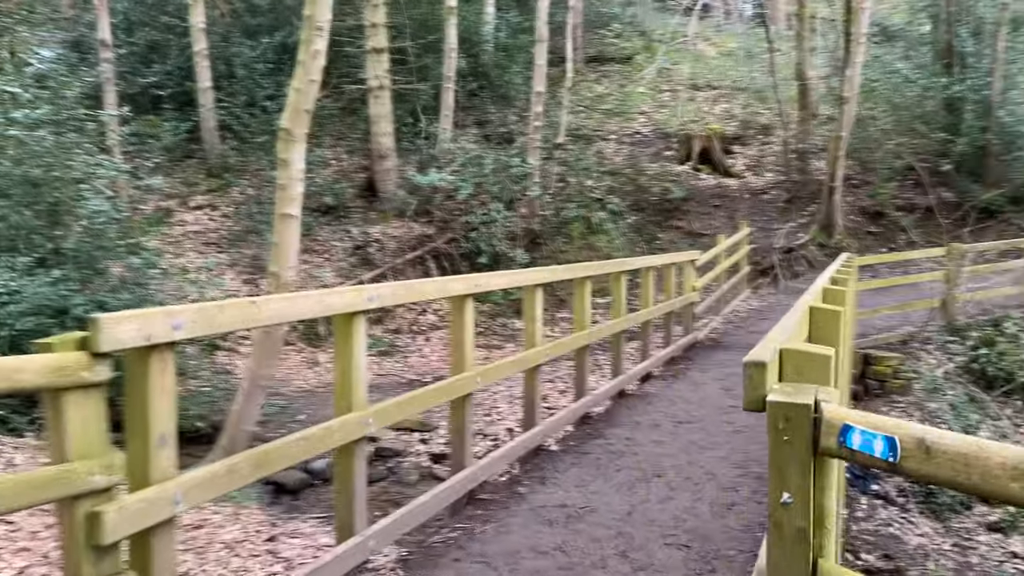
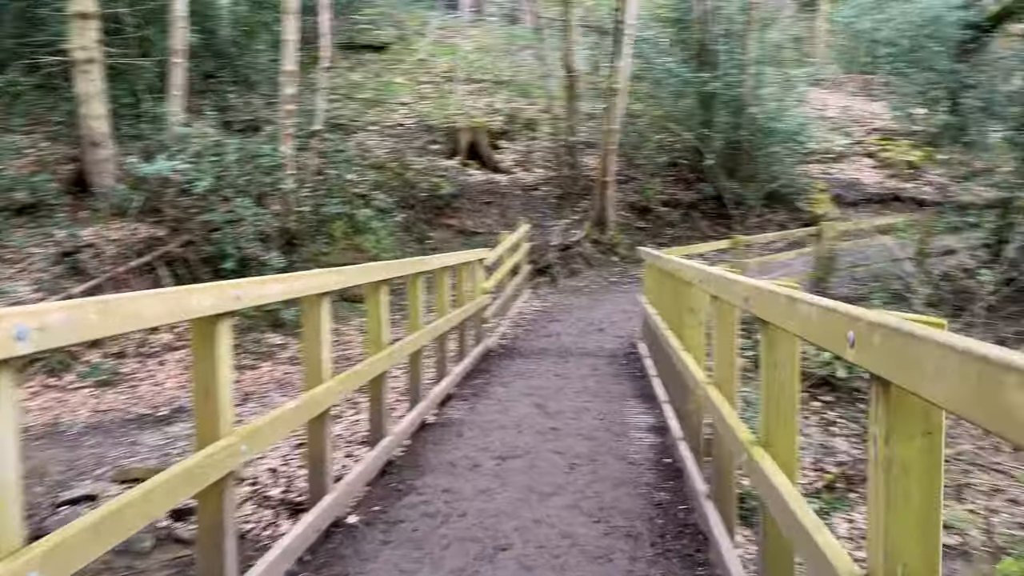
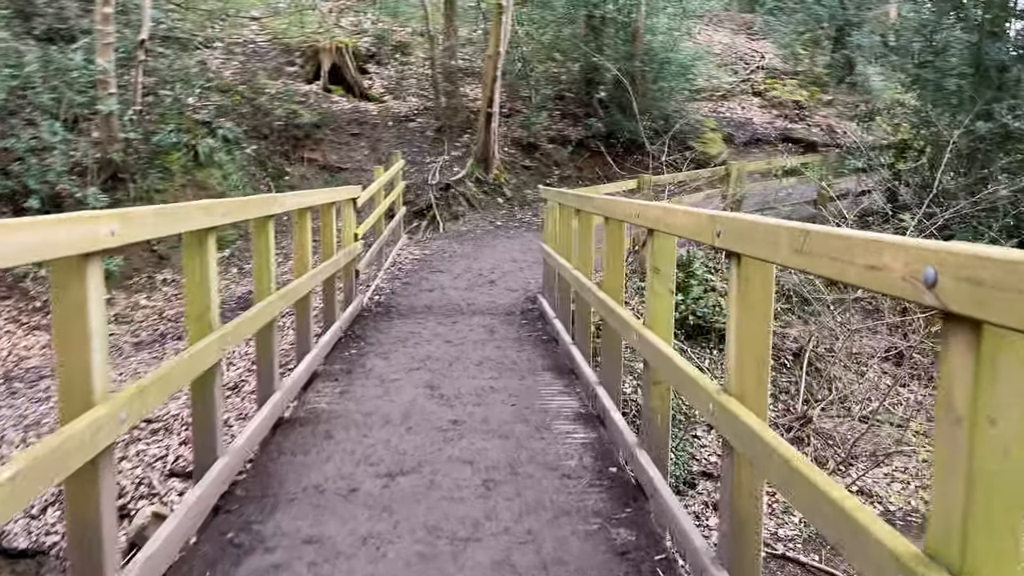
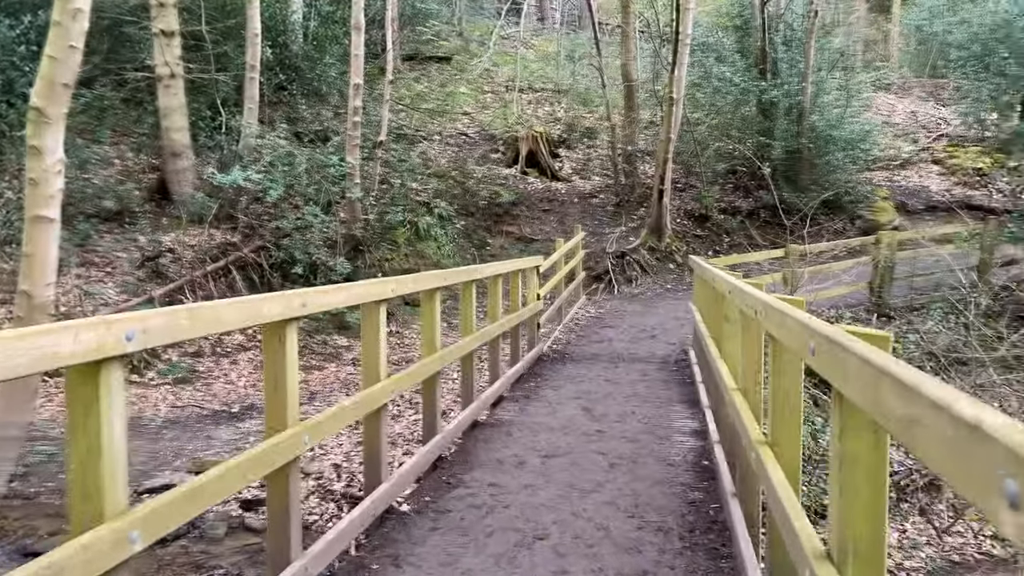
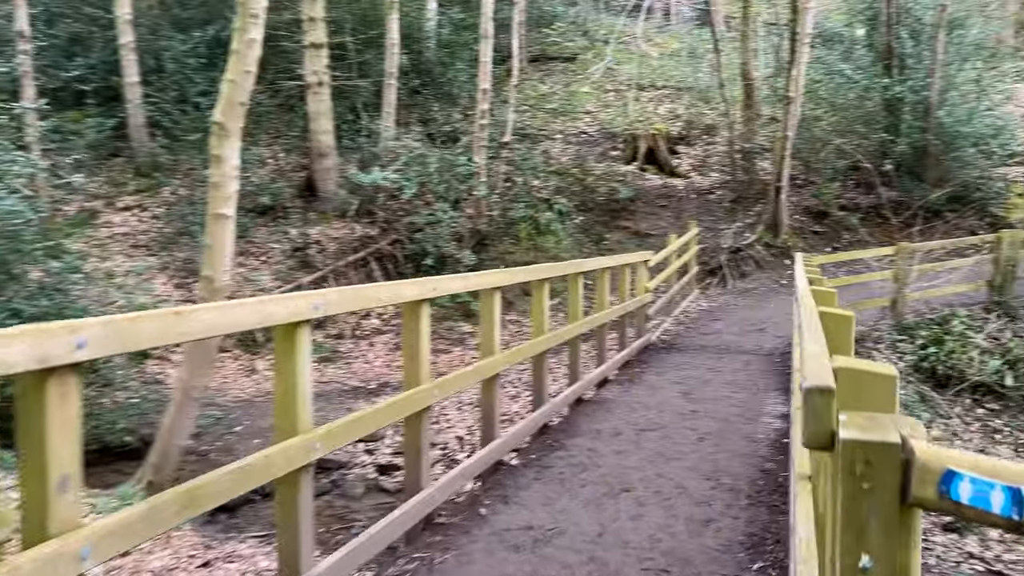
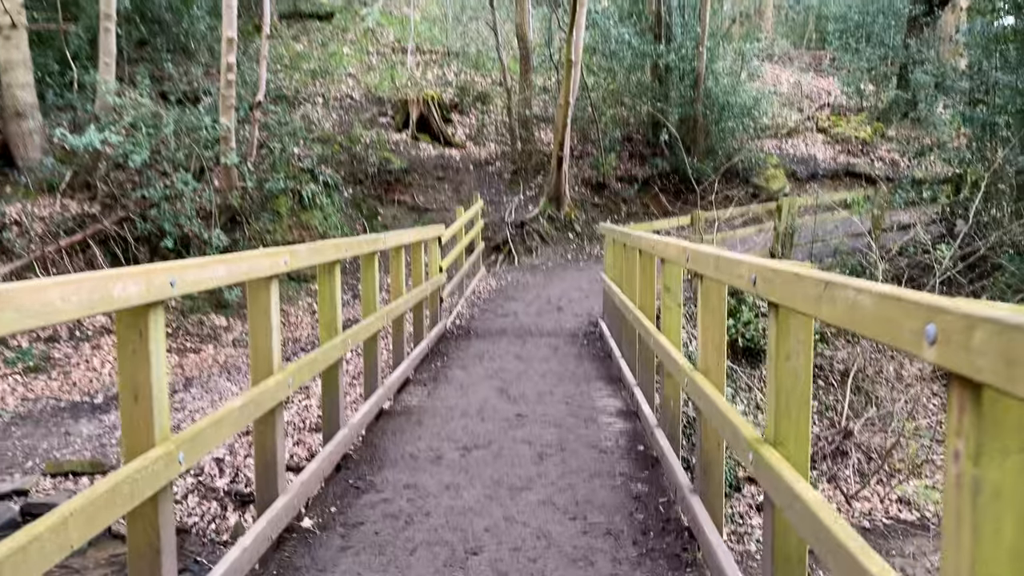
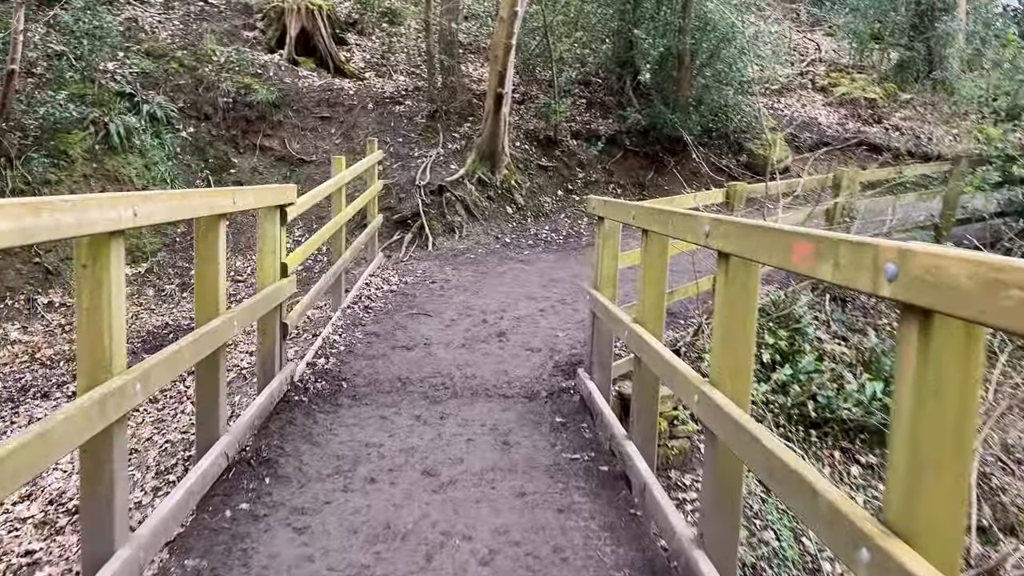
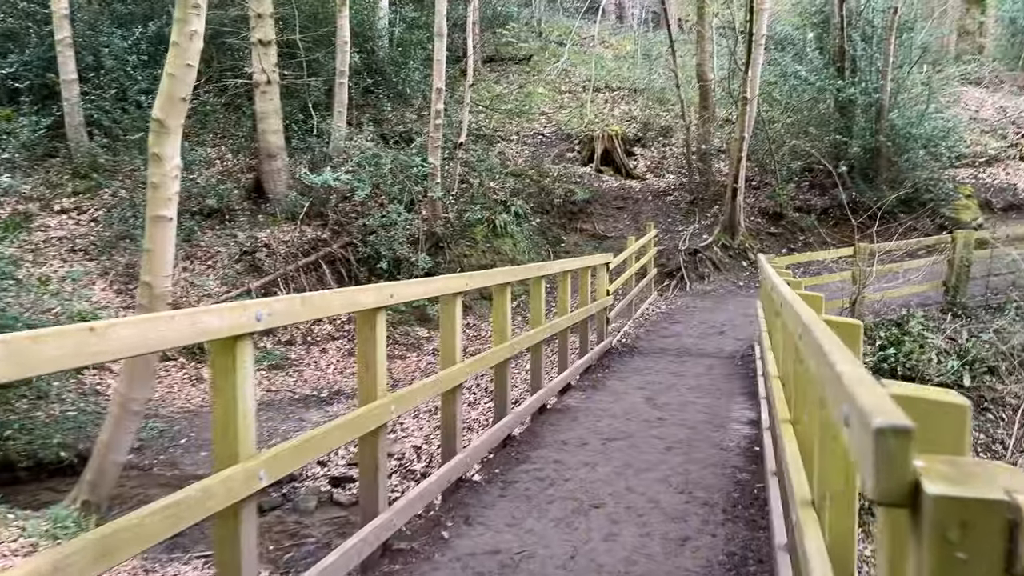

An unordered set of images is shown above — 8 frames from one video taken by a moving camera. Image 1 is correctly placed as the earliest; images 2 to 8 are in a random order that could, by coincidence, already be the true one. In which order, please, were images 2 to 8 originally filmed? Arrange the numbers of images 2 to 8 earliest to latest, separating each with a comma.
5, 8, 4, 2, 6, 3, 7
